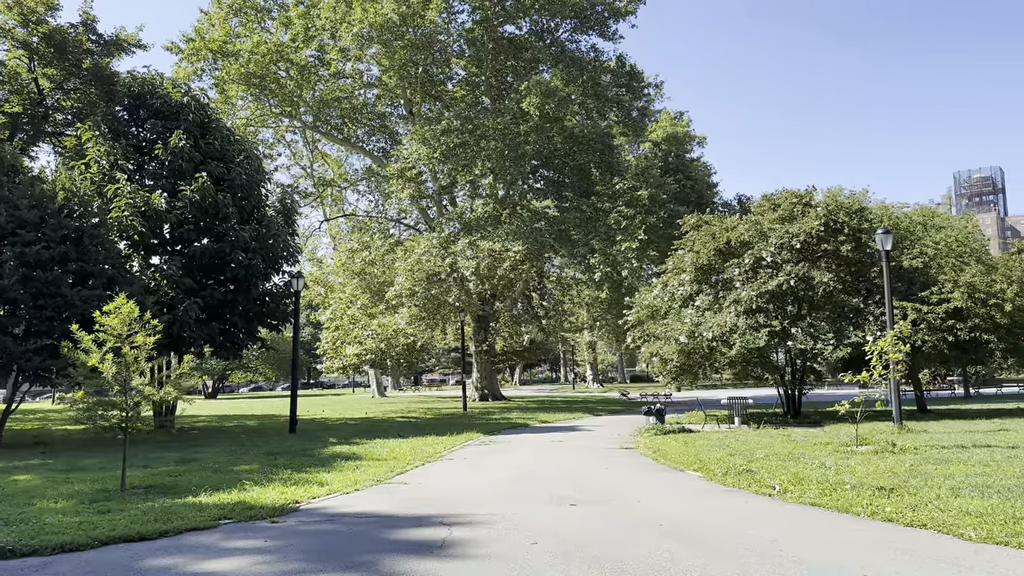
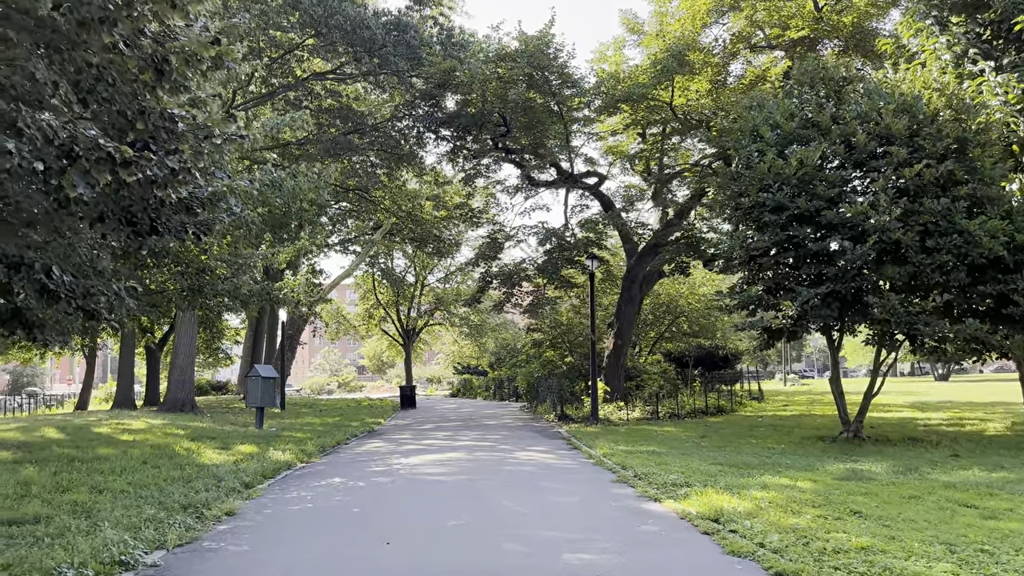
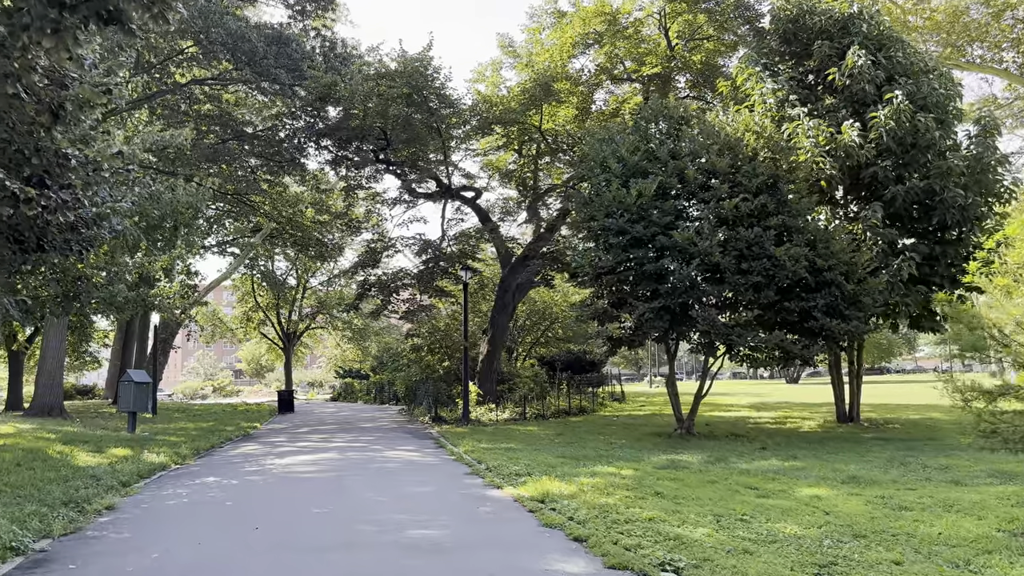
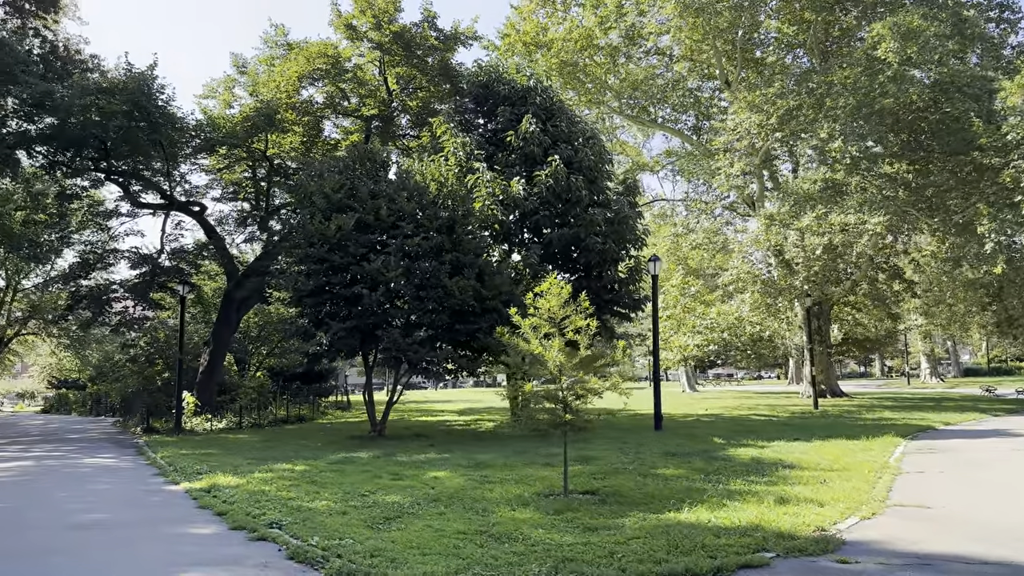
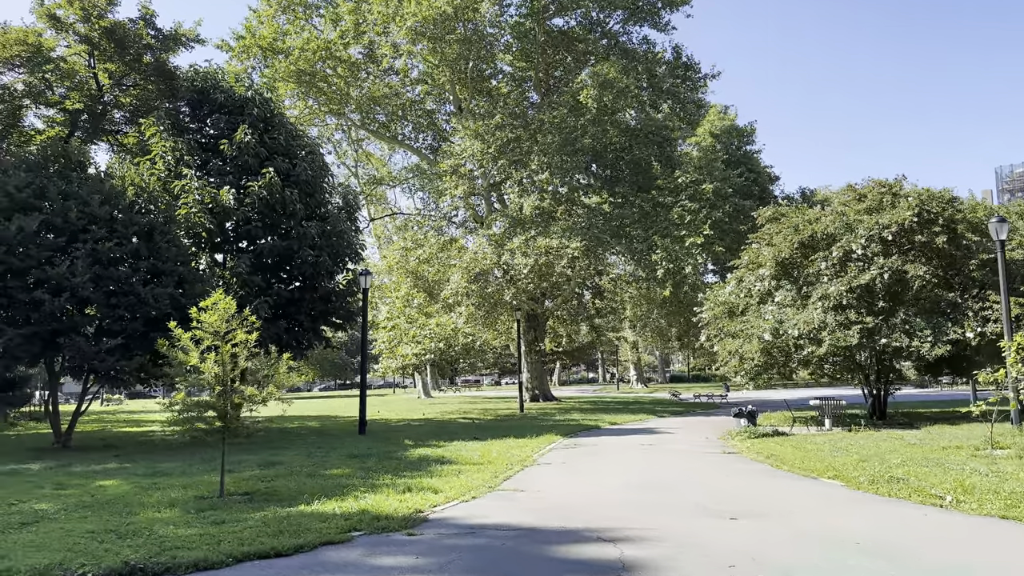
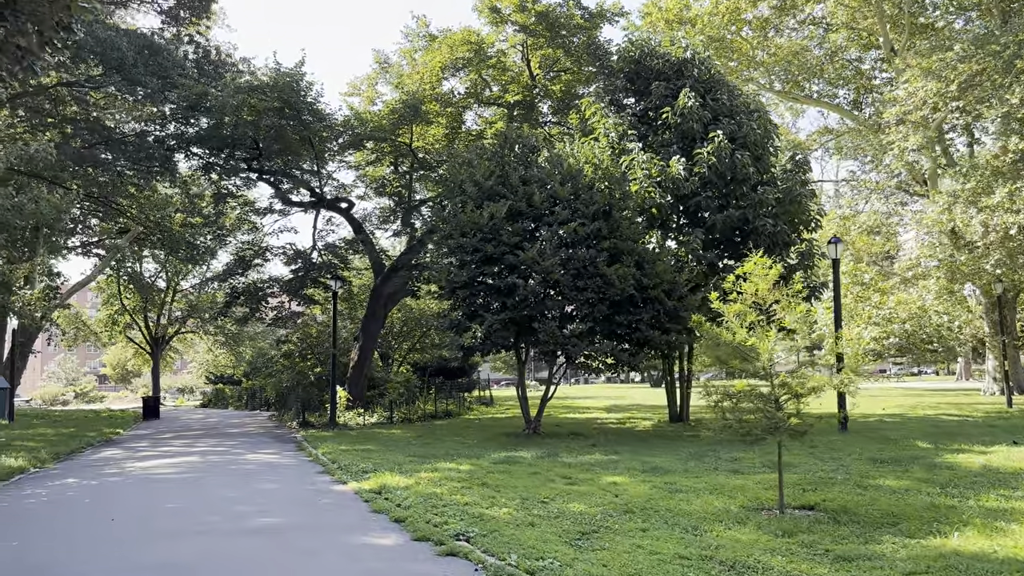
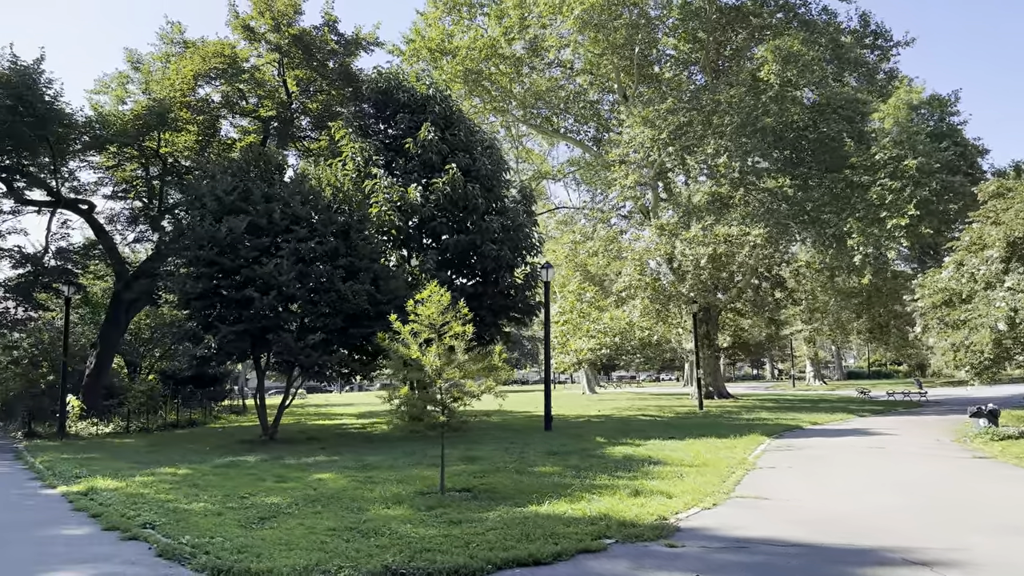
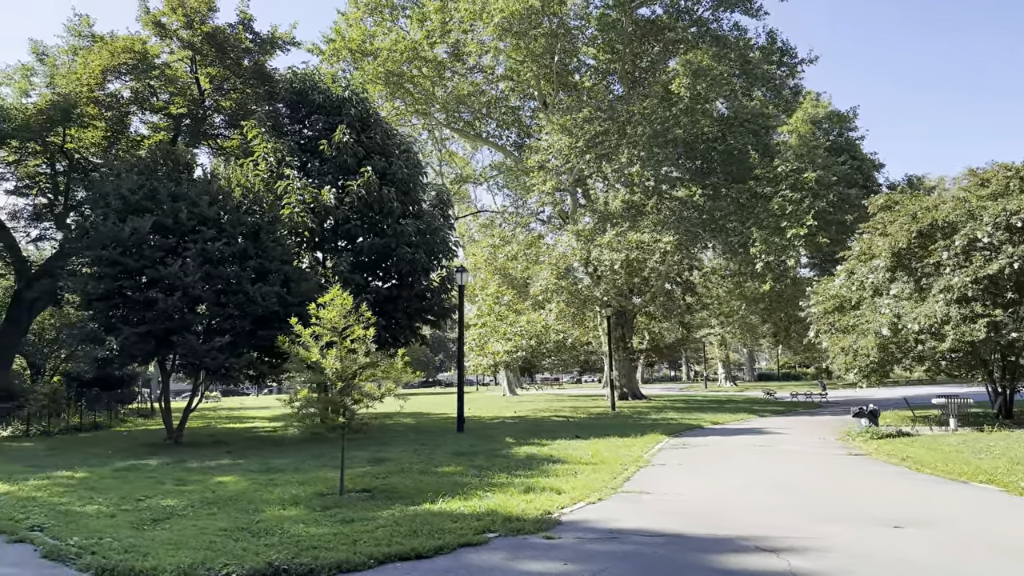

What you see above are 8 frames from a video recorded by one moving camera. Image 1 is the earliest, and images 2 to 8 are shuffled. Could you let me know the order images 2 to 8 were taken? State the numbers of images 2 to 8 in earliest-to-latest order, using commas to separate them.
5, 8, 7, 4, 6, 3, 2
